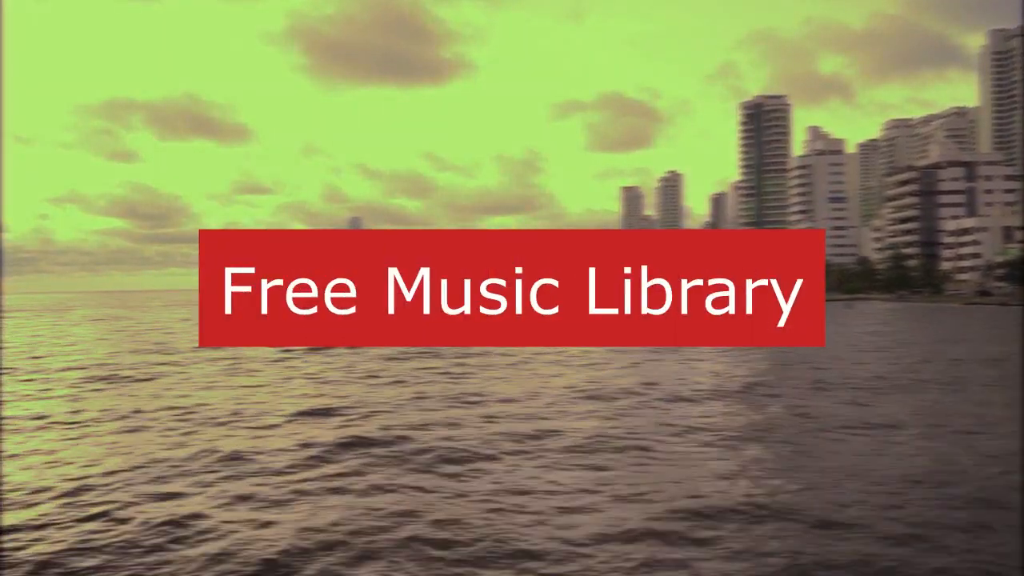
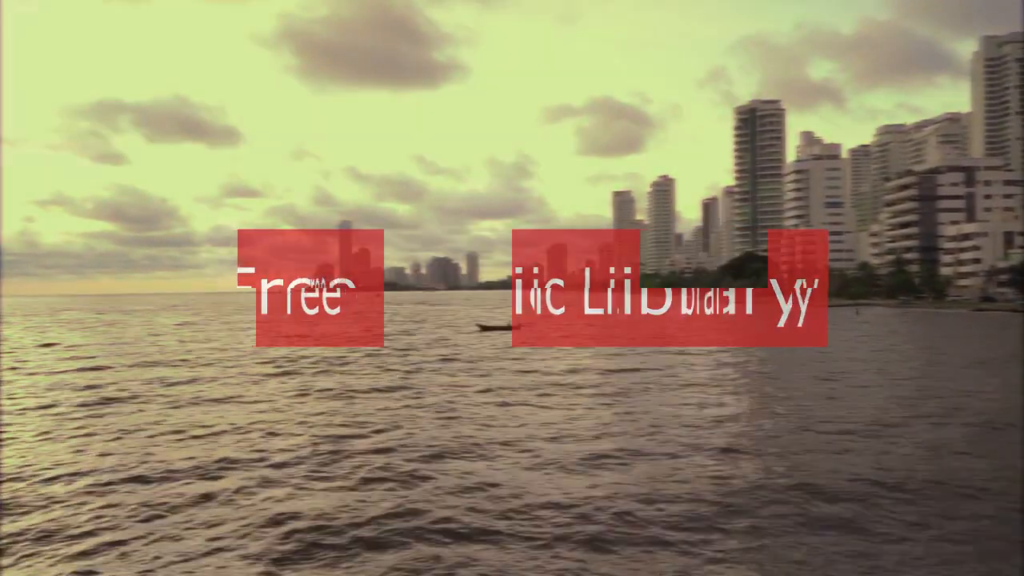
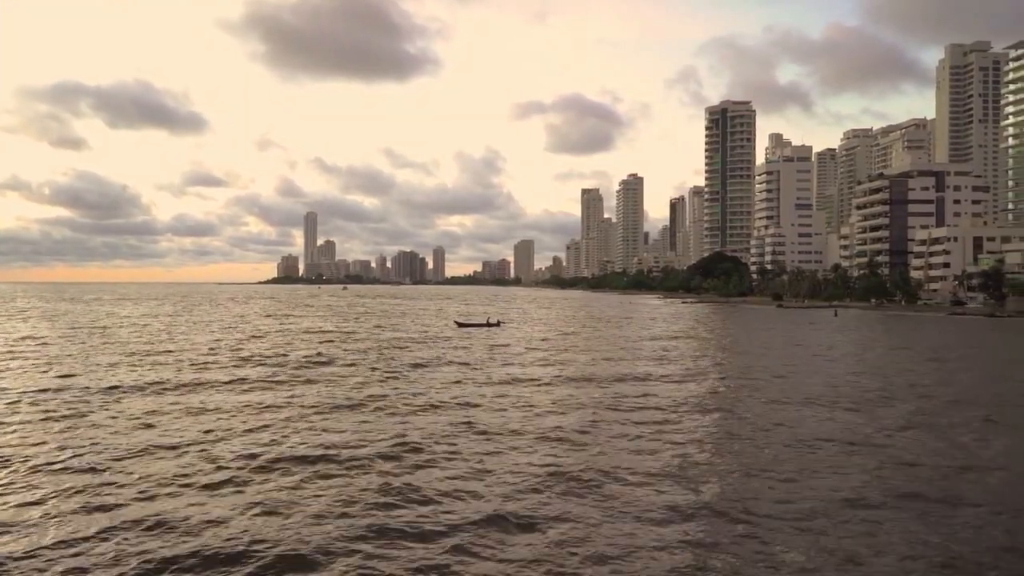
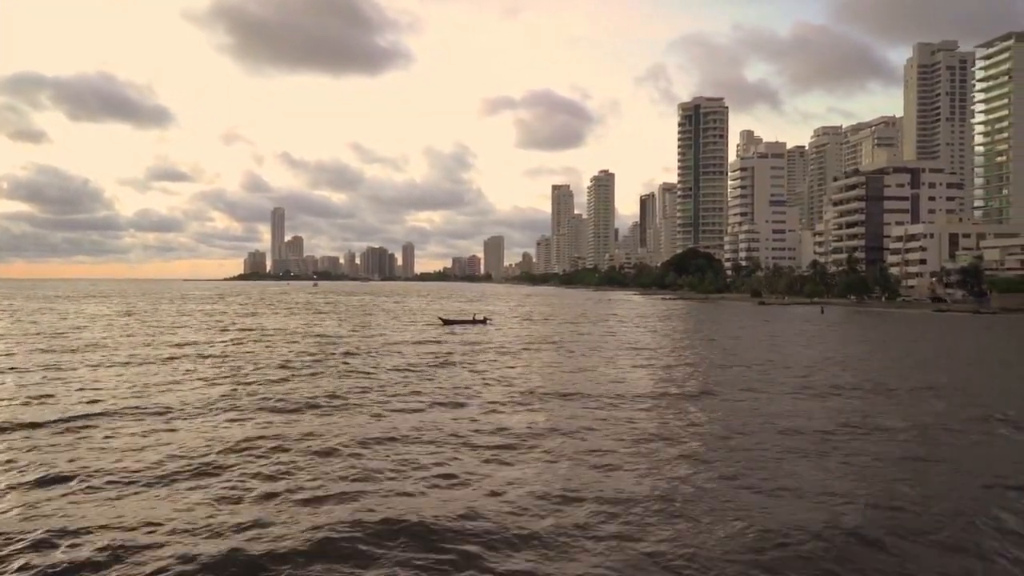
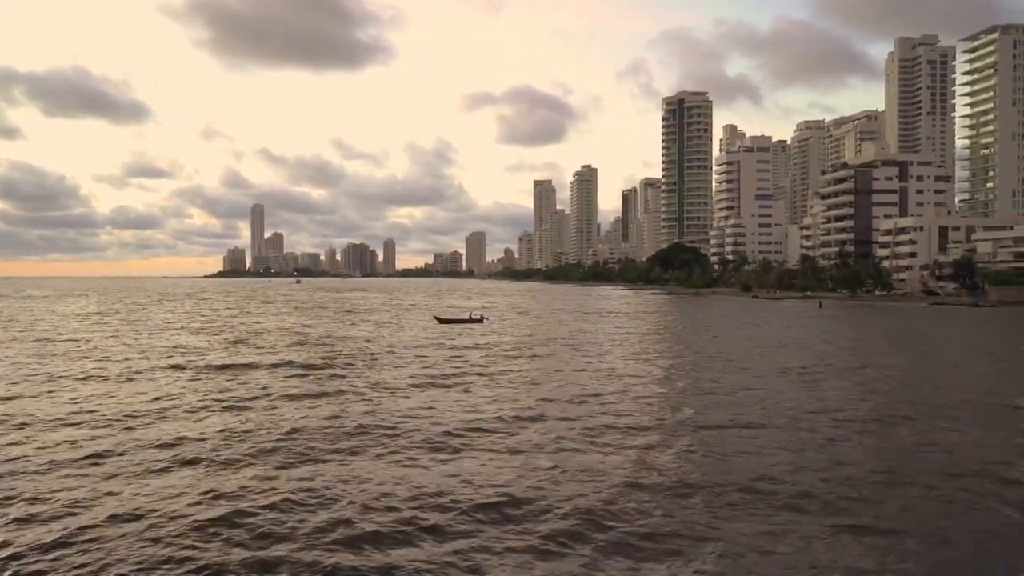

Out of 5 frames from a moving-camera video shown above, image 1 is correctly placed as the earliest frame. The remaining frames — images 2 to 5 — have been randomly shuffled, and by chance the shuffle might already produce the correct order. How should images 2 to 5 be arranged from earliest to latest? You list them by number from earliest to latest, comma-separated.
2, 3, 4, 5
